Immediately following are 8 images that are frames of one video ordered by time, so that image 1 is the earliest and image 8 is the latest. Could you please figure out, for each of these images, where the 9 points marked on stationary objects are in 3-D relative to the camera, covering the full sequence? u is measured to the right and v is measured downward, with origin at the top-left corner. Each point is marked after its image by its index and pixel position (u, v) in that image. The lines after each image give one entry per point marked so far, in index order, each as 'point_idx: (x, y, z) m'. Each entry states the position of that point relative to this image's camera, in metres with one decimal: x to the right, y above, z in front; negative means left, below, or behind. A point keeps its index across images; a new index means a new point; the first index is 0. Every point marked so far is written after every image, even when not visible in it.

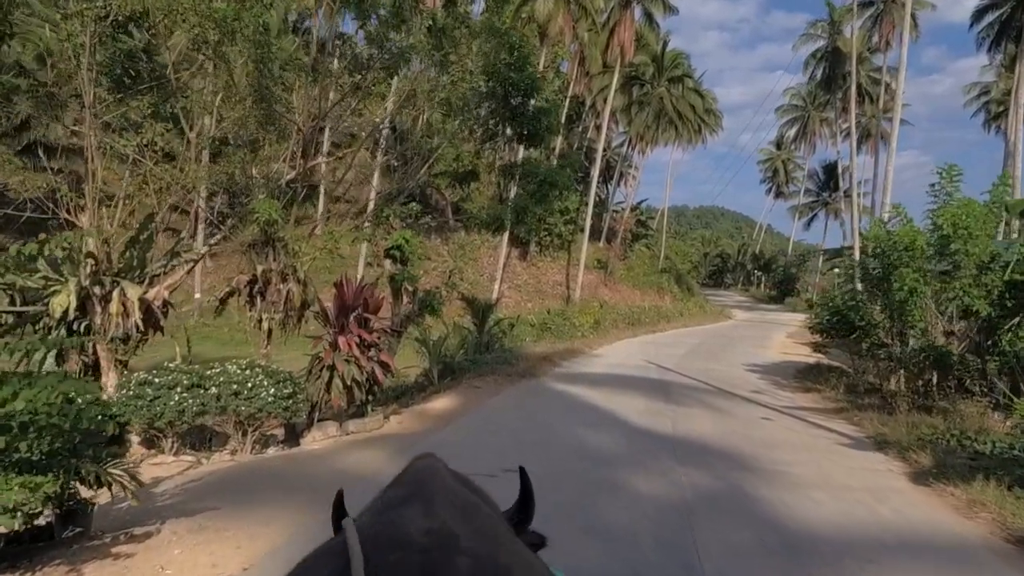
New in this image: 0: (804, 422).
0: (+4.6, -2.1, +10.9) m
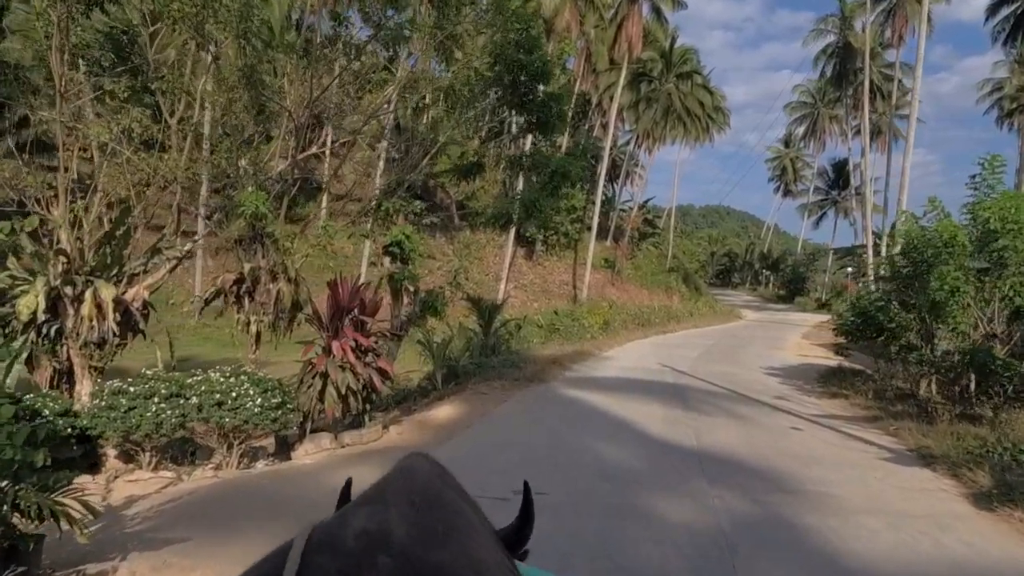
0: (+4.7, -2.1, +10.1) m
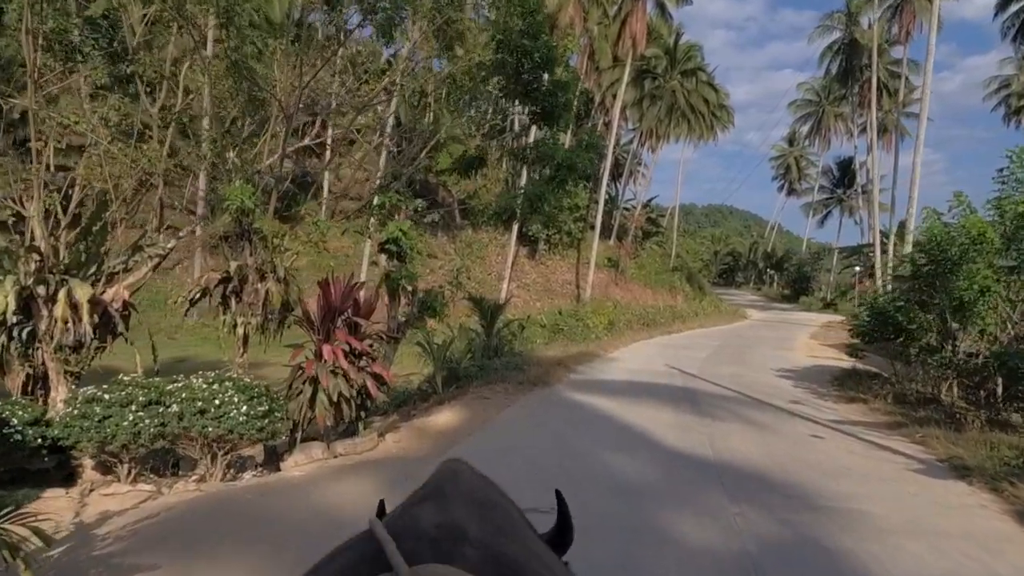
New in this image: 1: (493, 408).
0: (+4.8, -2.1, +9.5) m
1: (-0.3, -2.0, +11.1) m
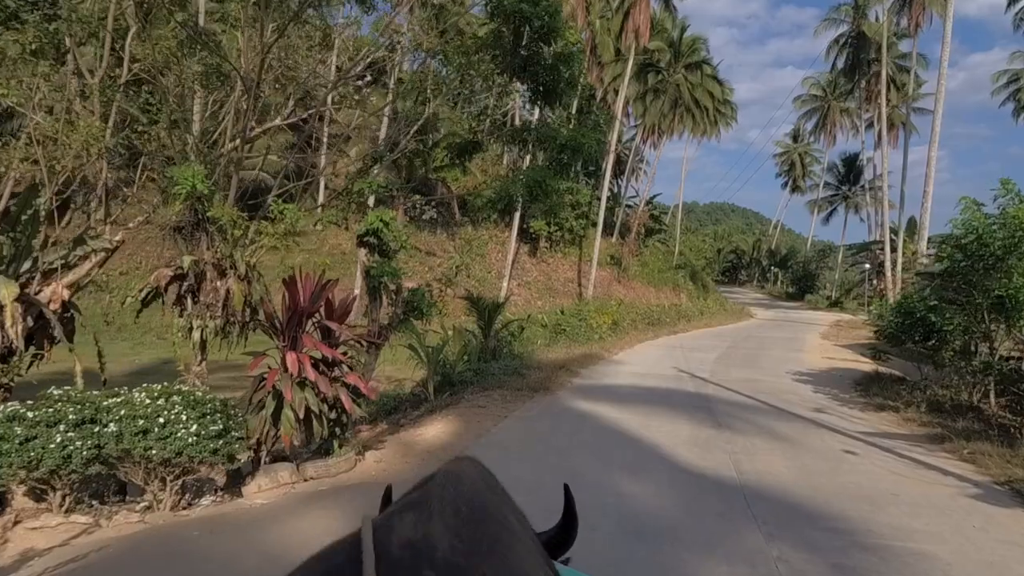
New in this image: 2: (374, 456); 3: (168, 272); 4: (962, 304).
0: (+4.7, -2.1, +8.5) m
1: (-0.3, -1.9, +10.1) m
2: (-1.6, -2.0, +8.1) m
3: (-3.5, +0.2, +7.0) m
4: (+7.7, -0.3, +11.7) m
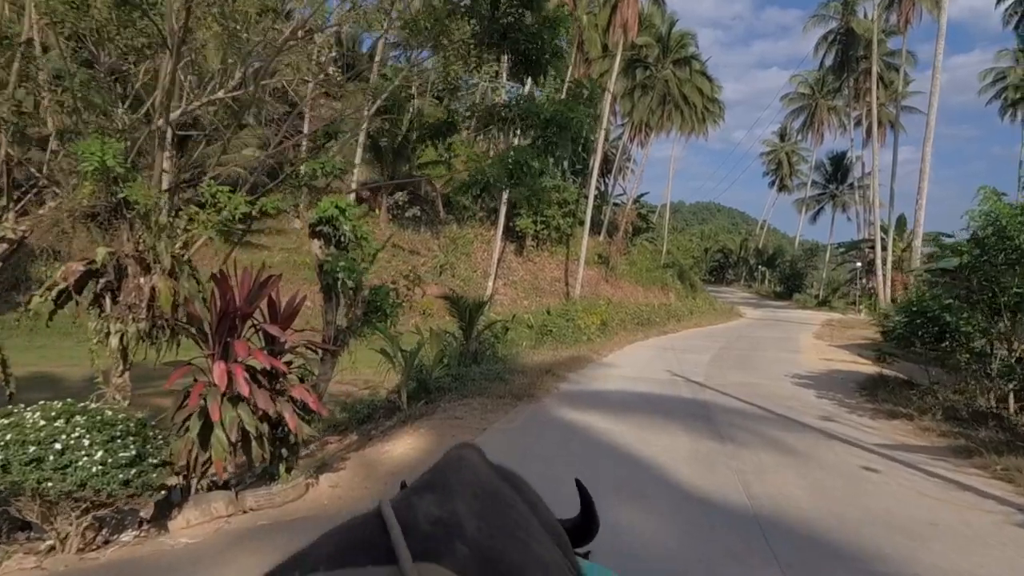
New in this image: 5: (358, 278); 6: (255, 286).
0: (+4.5, -2.0, +7.5) m
1: (-0.6, -1.9, +9.0) m
2: (-1.8, -1.9, +7.0) m
3: (-3.7, +0.2, +5.9) m
4: (+7.4, -0.2, +10.8) m
5: (-1.6, +0.1, +7.0) m
6: (-2.1, 0.0, +5.8) m
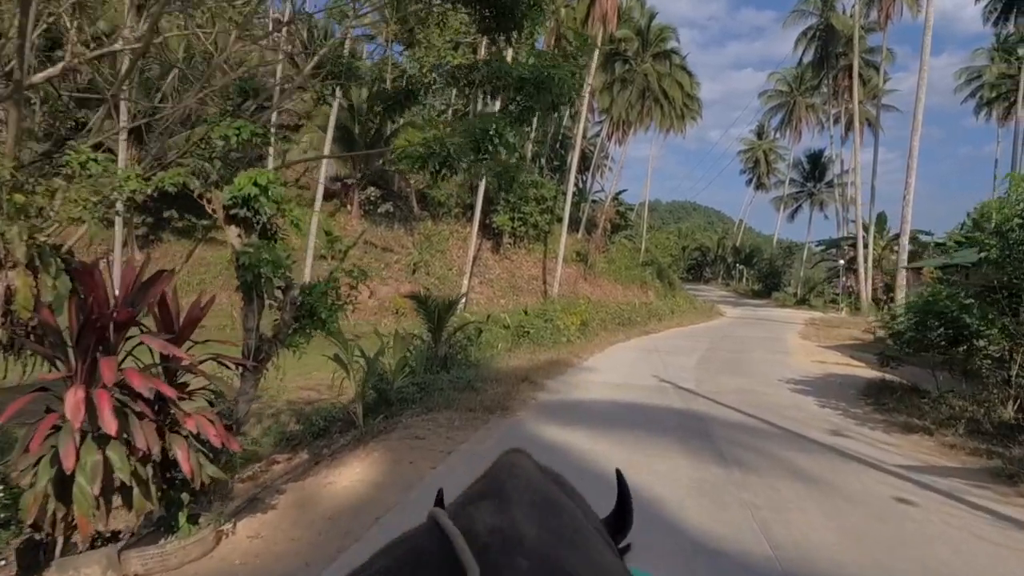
0: (+4.2, -2.0, +6.3) m
1: (-1.0, -1.9, +7.7) m
2: (-2.1, -1.9, +5.6) m
3: (-4.0, +0.2, +4.5) m
4: (+7.0, -0.2, +9.7) m
5: (-1.8, +0.1, +5.6) m
6: (-2.4, 0.0, +4.4) m
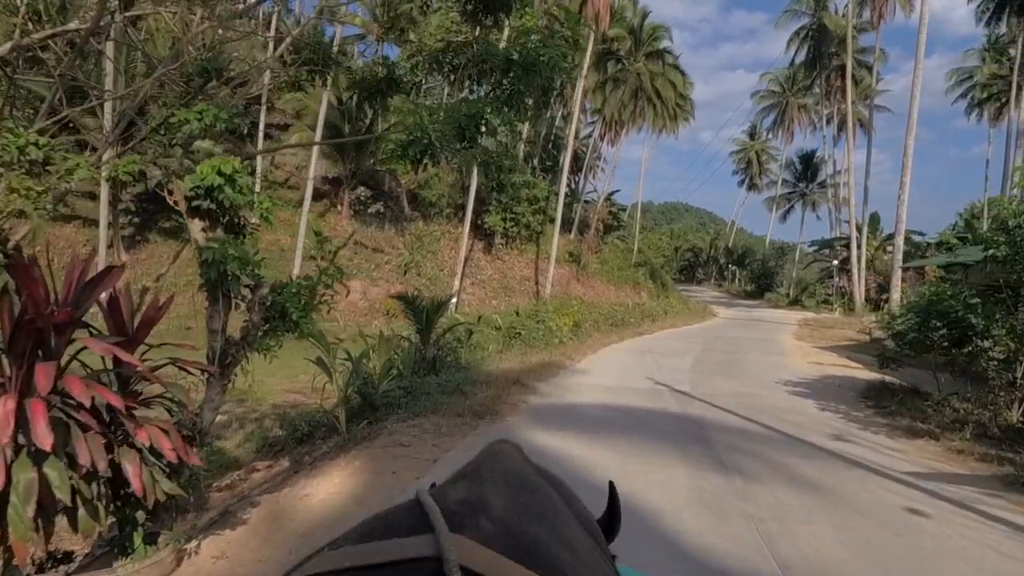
0: (+4.1, -2.0, +6.0) m
1: (-1.1, -1.9, +7.3) m
2: (-2.2, -1.9, +5.2) m
3: (-4.0, +0.2, +4.1) m
4: (+6.8, -0.2, +9.4) m
5: (-1.9, +0.1, +5.2) m
6: (-2.5, 0.0, +3.9) m
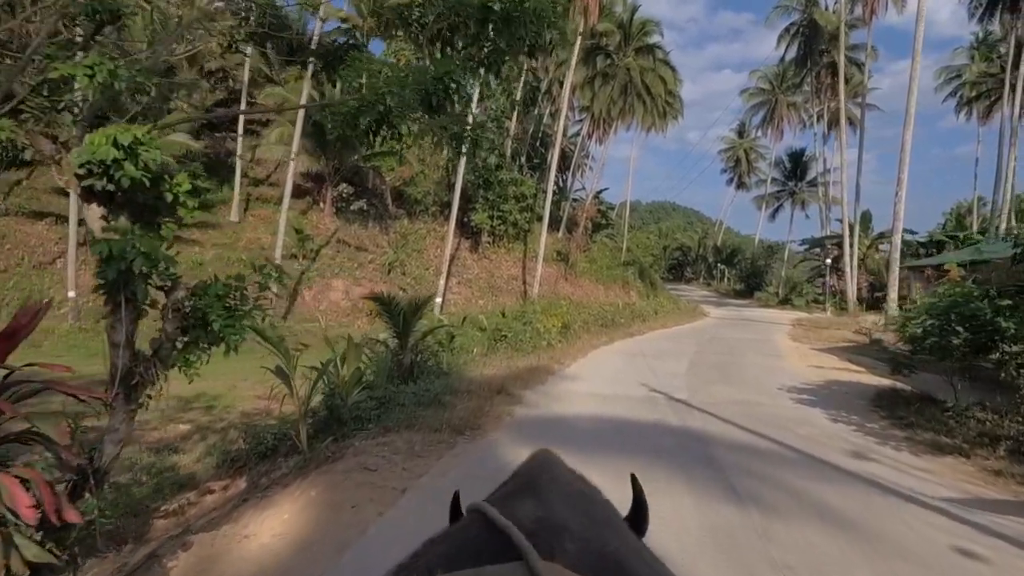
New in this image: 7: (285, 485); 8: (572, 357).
0: (+4.0, -2.0, +5.1) m
1: (-1.2, -1.9, +6.3) m
2: (-2.3, -1.9, +4.2) m
3: (-4.2, +0.2, +3.0) m
4: (+6.6, -0.2, +8.5) m
5: (-2.1, +0.1, +4.1) m
6: (-2.6, 0.0, +2.9) m
7: (-2.3, -2.0, +7.0) m
8: (+1.5, -1.7, +16.9) m
